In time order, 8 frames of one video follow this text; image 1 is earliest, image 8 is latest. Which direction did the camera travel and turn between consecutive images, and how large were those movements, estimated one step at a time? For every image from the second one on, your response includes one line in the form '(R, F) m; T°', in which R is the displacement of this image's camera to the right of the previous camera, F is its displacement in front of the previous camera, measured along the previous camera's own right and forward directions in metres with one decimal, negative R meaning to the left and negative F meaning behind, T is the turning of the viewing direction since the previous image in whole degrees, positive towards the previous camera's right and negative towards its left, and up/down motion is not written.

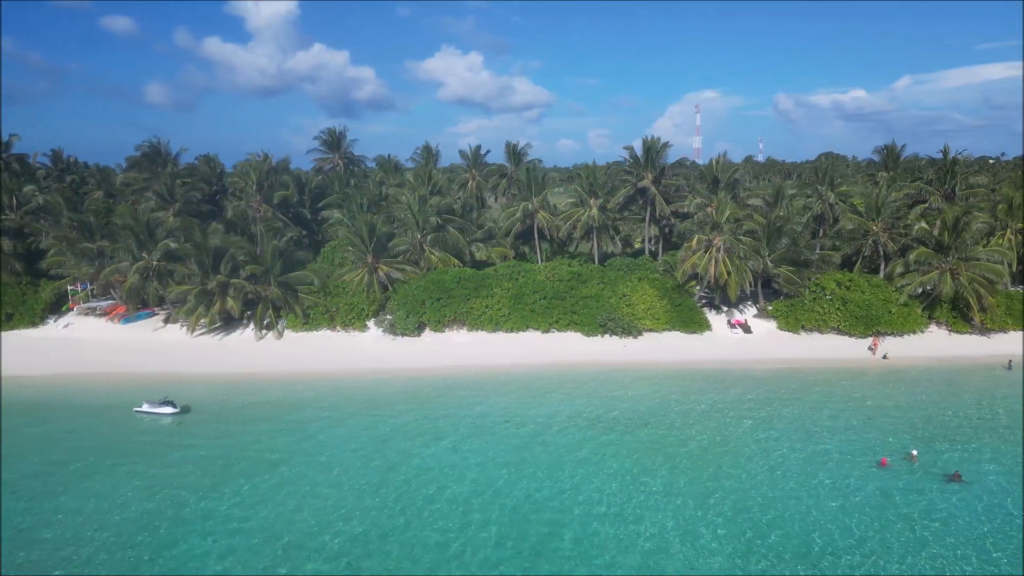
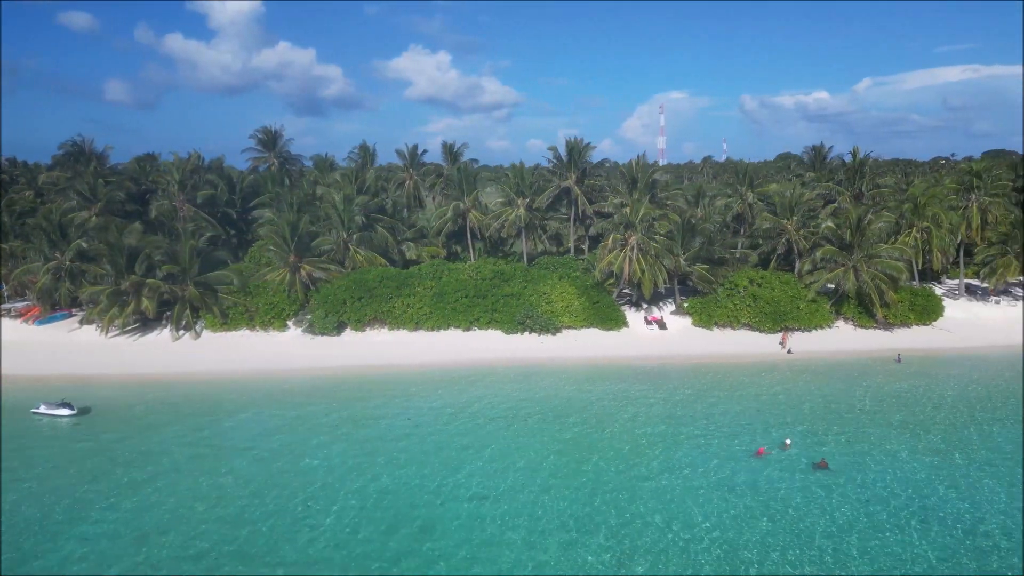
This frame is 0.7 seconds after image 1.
(+2.1, -0.4) m; +3°
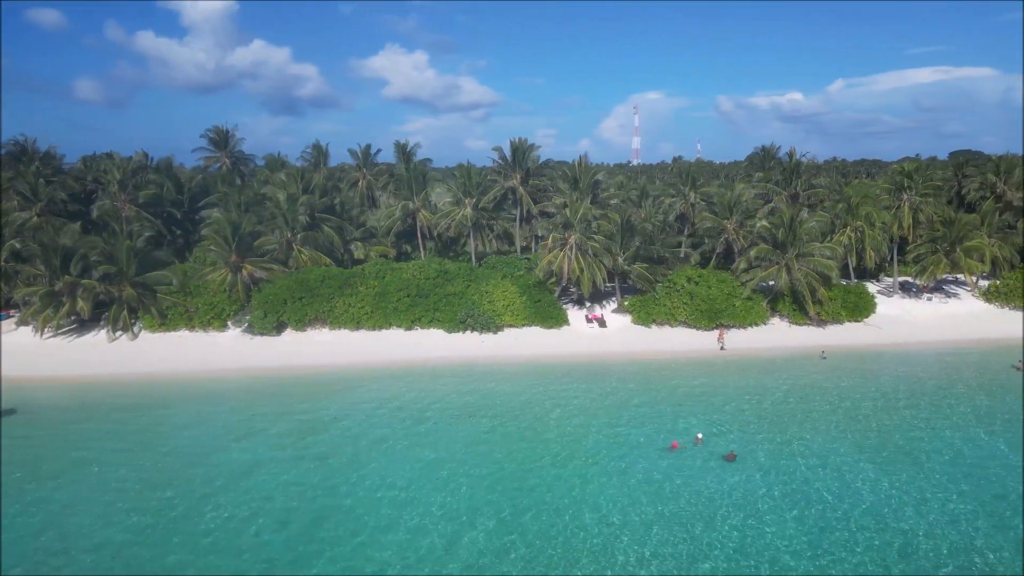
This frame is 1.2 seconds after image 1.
(+1.6, -0.3) m; +2°
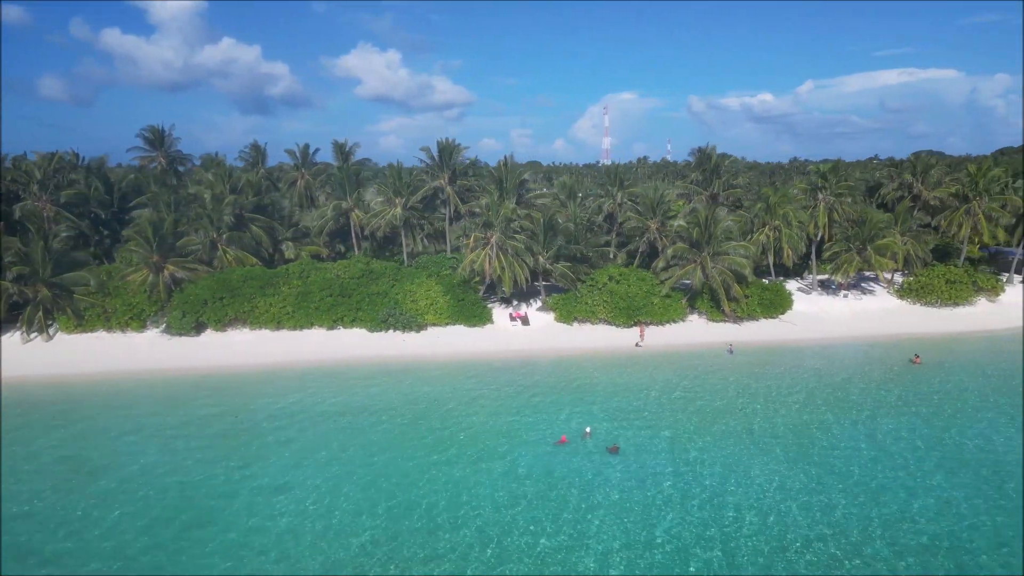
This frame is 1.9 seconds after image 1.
(+2.2, -0.4) m; +2°
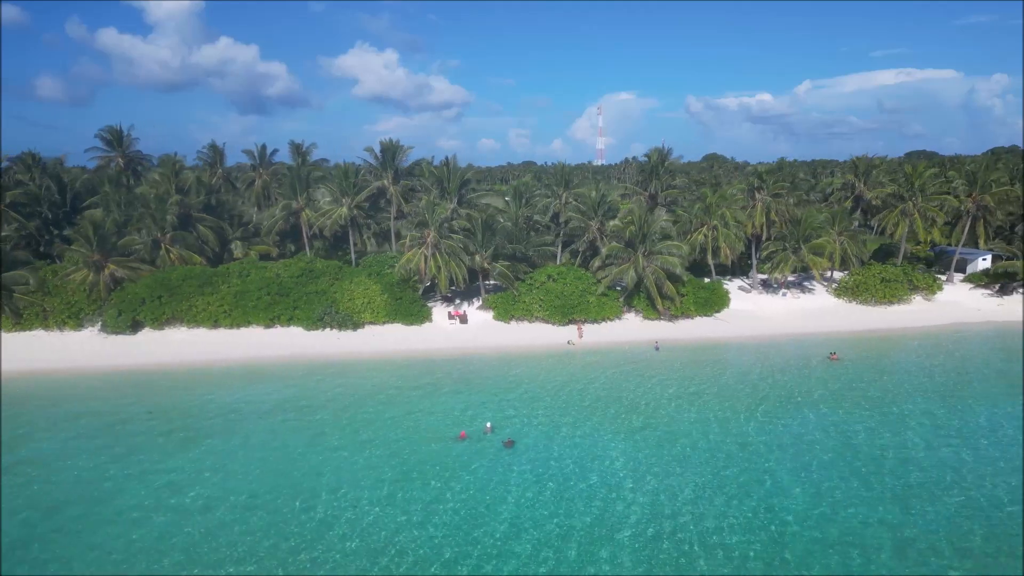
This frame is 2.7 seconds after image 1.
(+2.7, -0.5) m; 0°
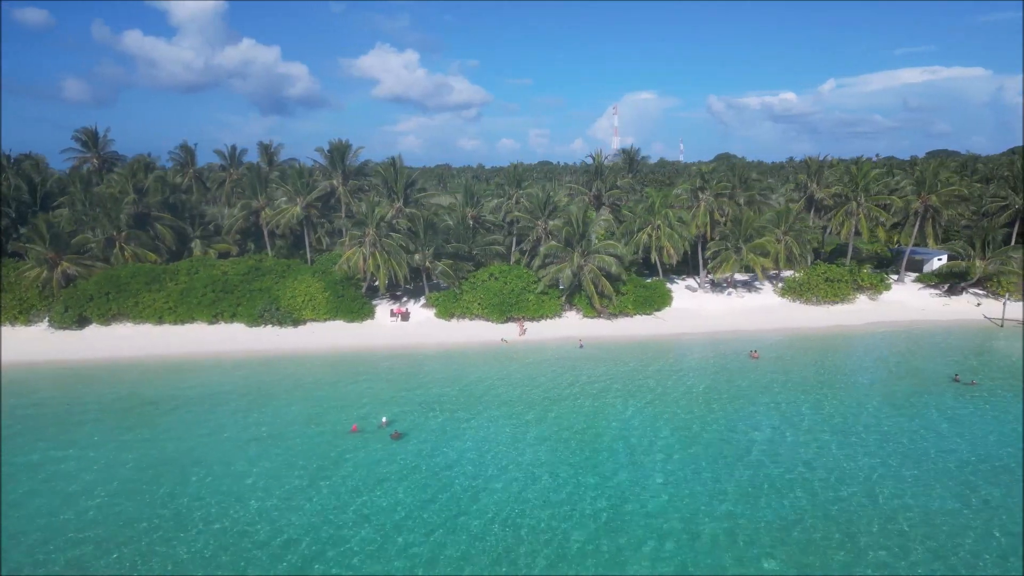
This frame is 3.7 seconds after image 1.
(+3.6, -0.6) m; -1°
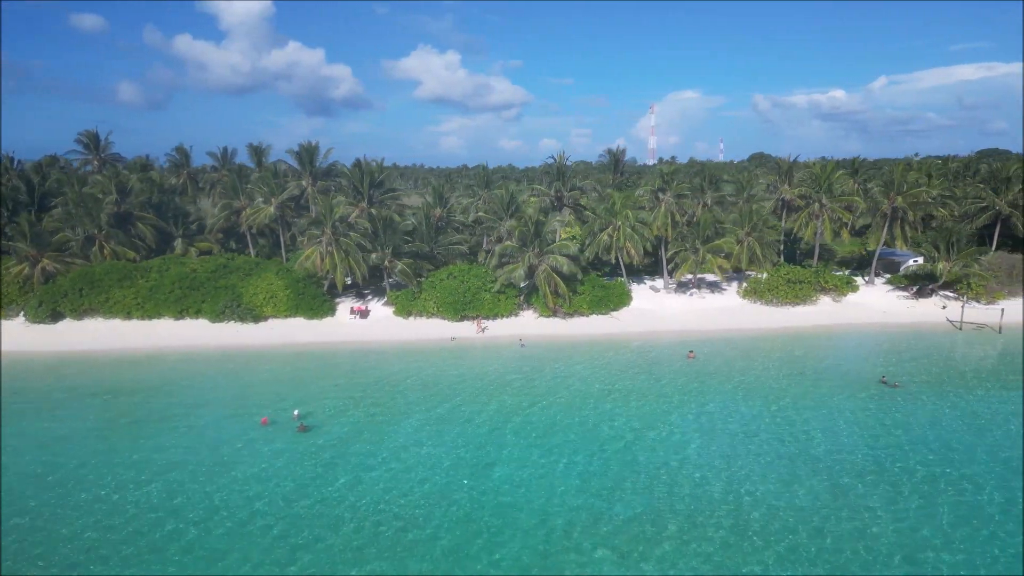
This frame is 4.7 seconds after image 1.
(+3.8, -0.6) m; -3°
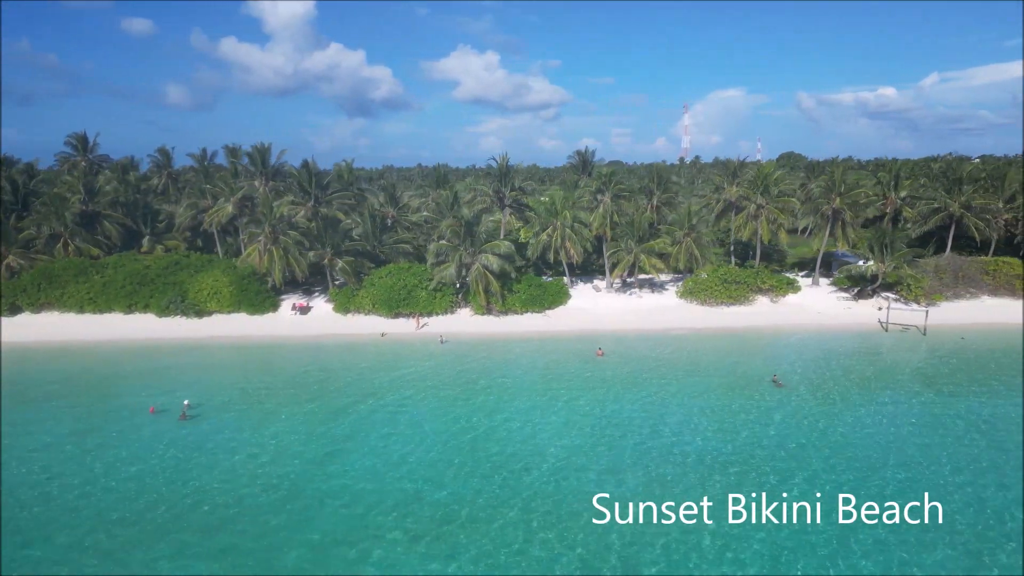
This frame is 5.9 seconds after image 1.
(+4.9, -0.8) m; -3°
